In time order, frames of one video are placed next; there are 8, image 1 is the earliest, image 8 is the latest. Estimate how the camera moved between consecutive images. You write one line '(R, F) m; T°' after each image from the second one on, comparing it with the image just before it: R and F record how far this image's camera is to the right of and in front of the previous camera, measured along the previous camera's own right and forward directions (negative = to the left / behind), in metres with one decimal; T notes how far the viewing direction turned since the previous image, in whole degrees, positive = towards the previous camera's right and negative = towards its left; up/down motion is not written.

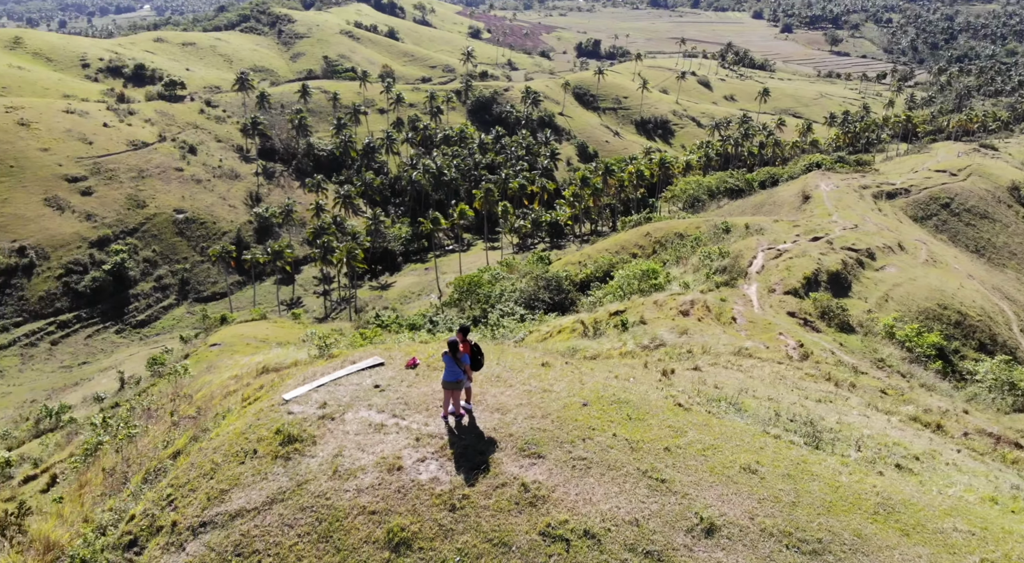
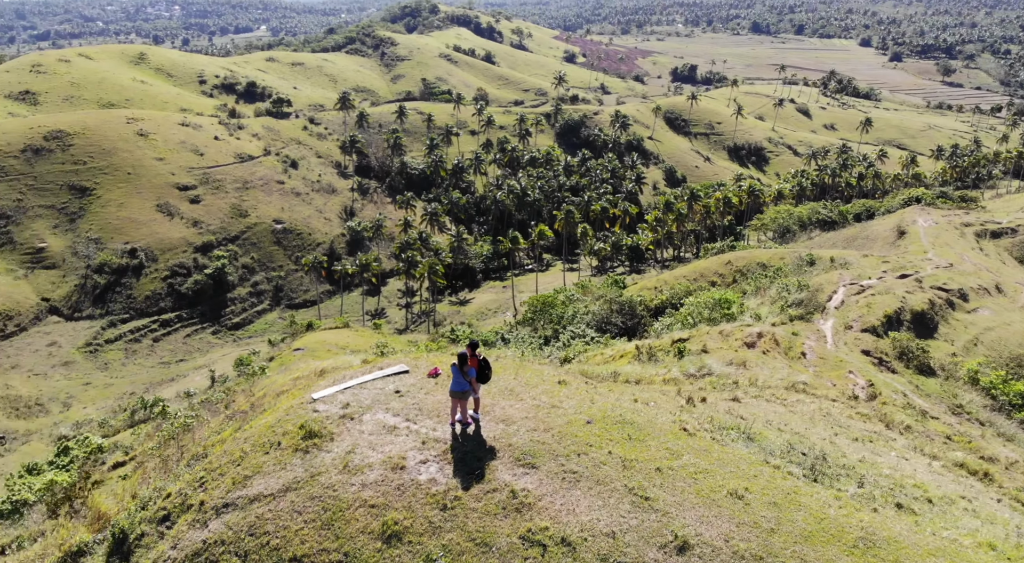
(+0.8, -0.4) m; -7°
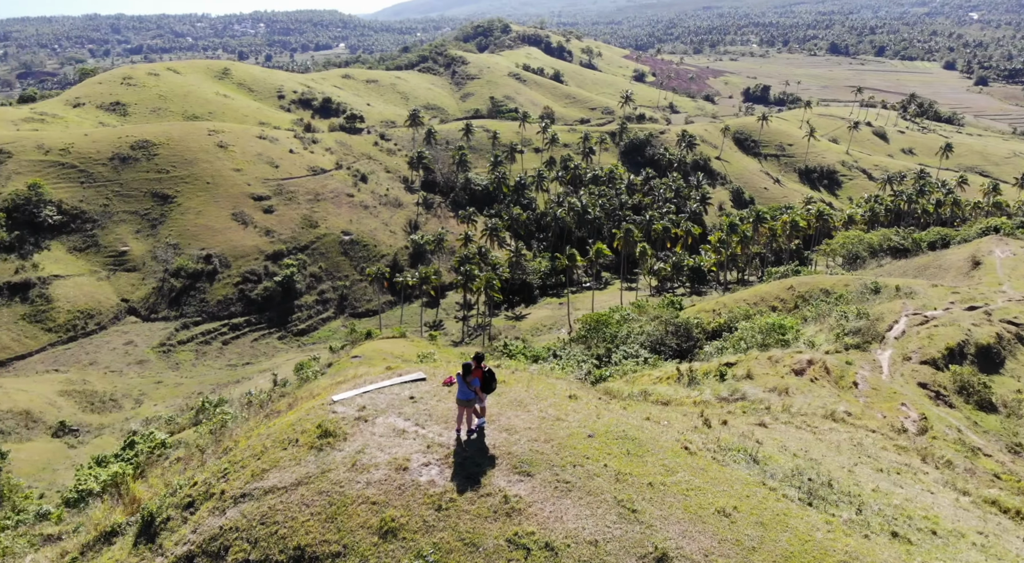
(+0.6, -0.4) m; -5°
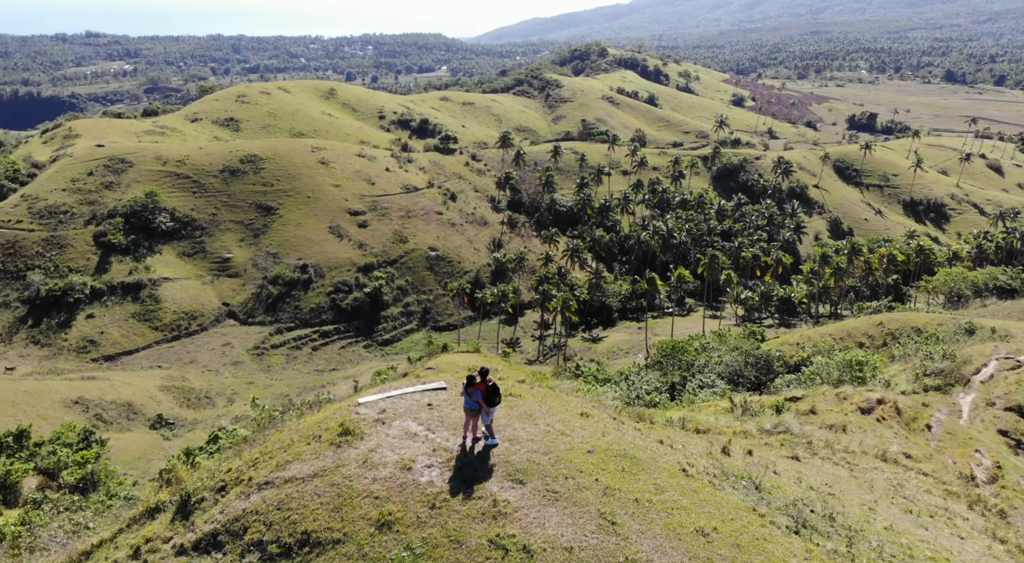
(+0.9, -0.5) m; -7°
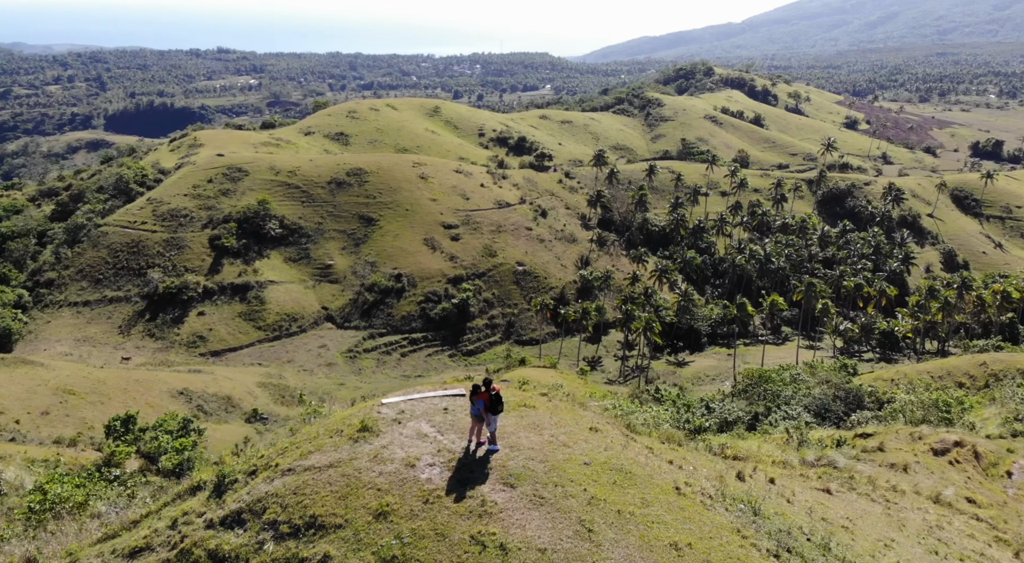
(+1.1, -0.5) m; -7°
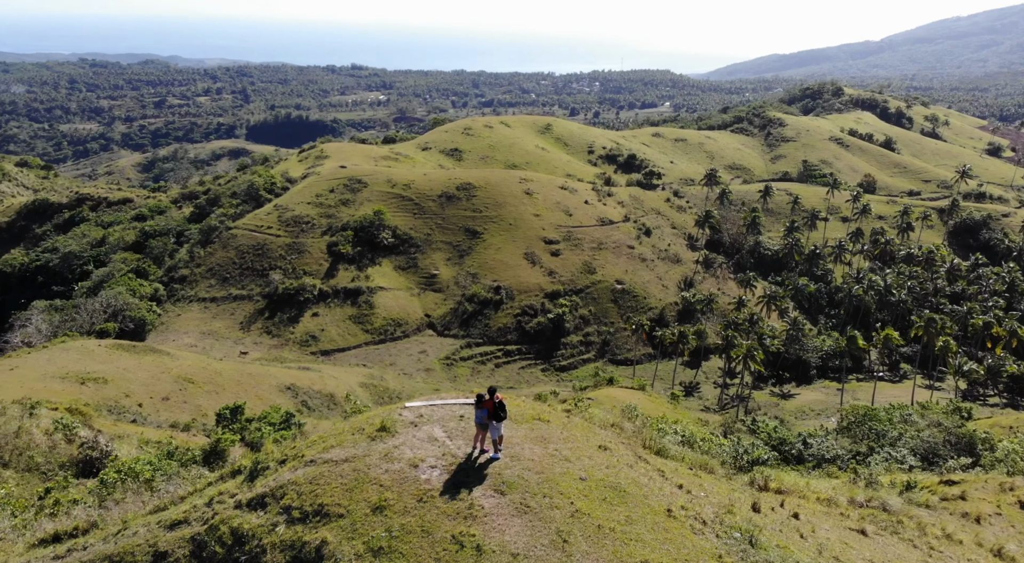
(+1.3, -0.4) m; -8°
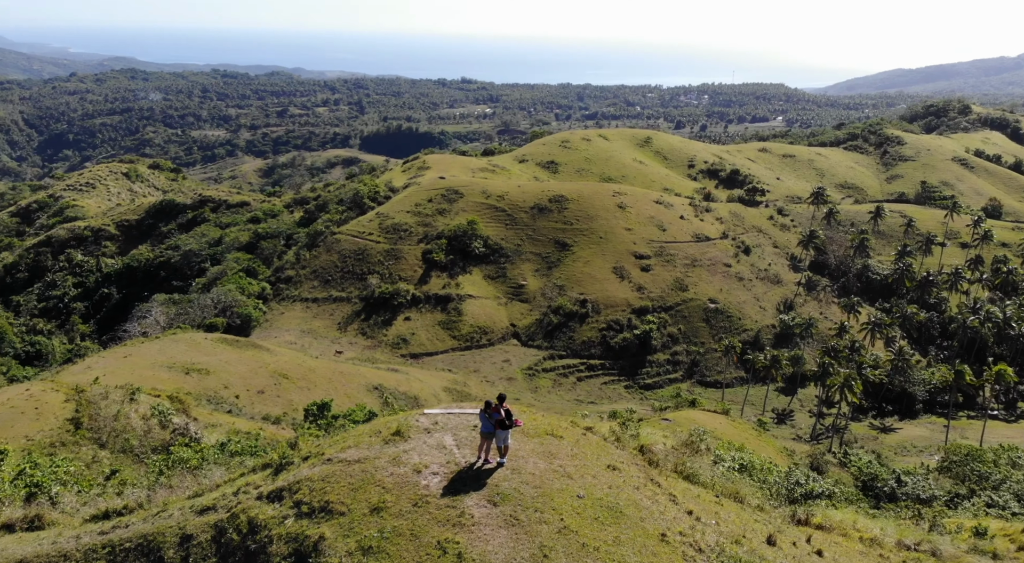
(+1.2, -0.1) m; -7°
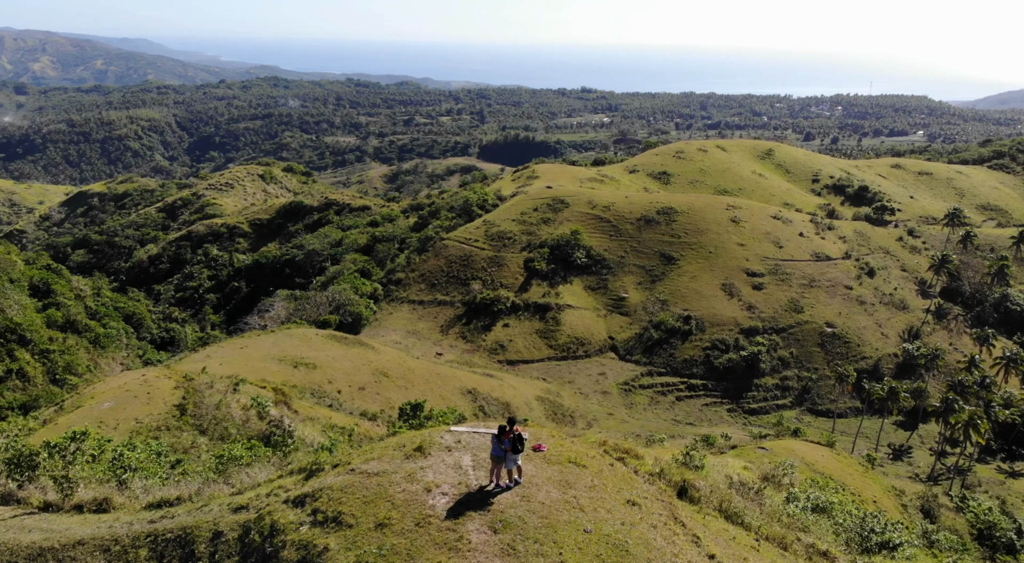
(+1.2, +0.2) m; -8°
